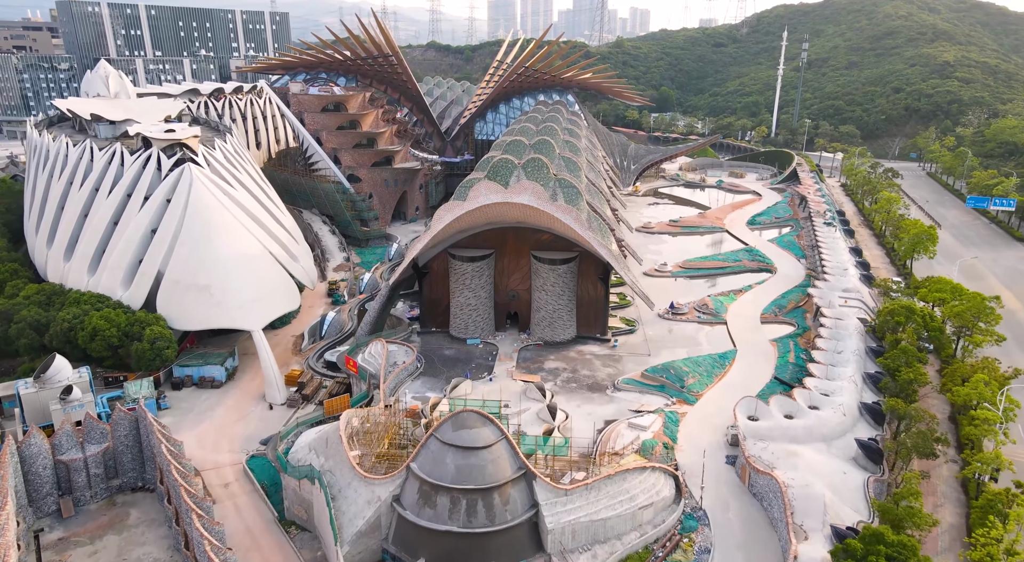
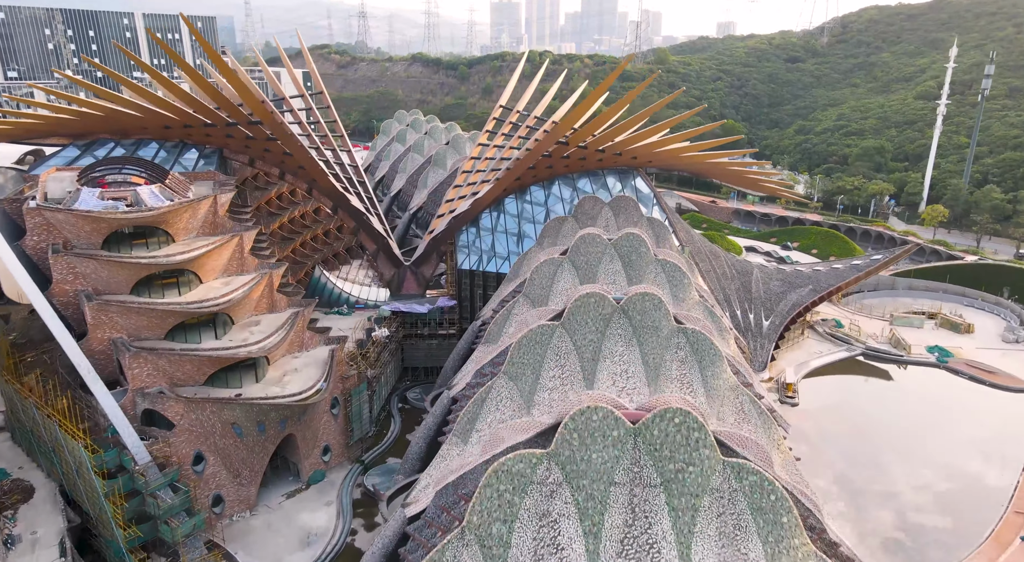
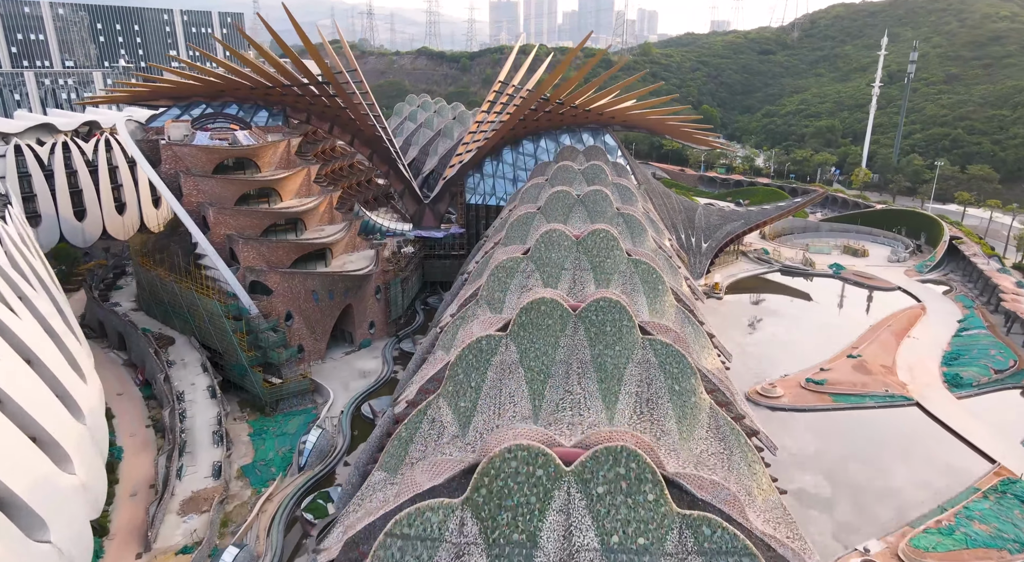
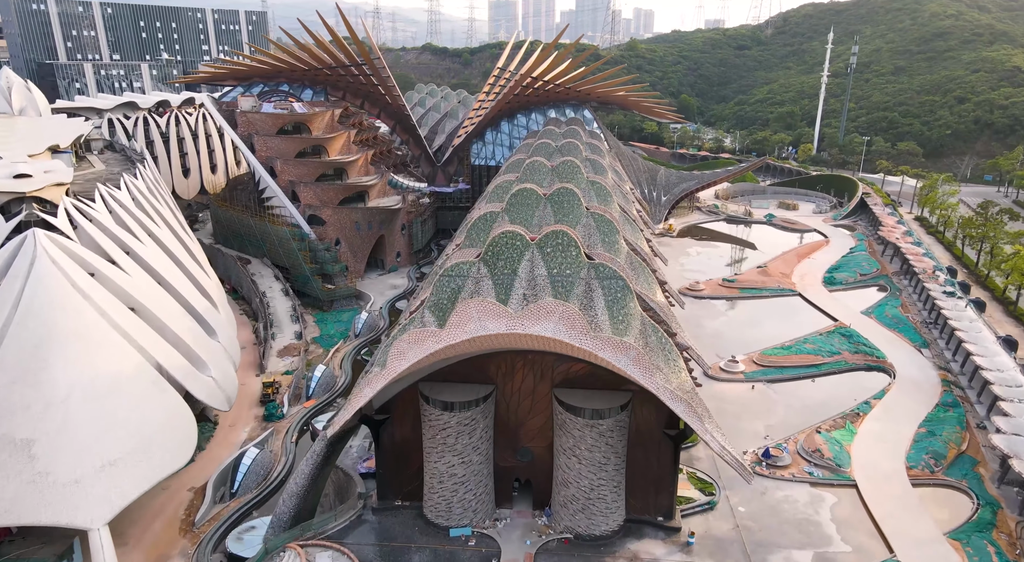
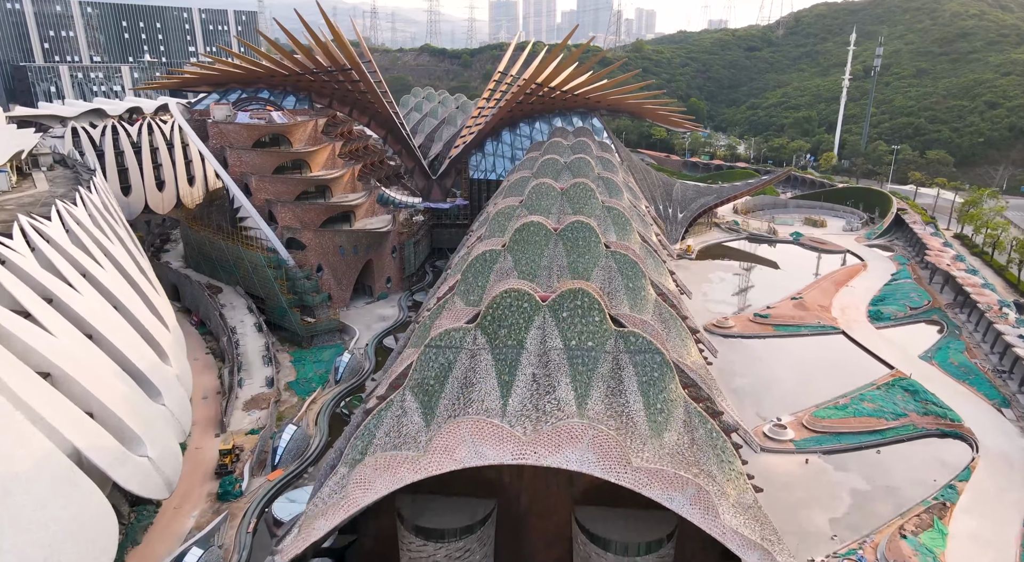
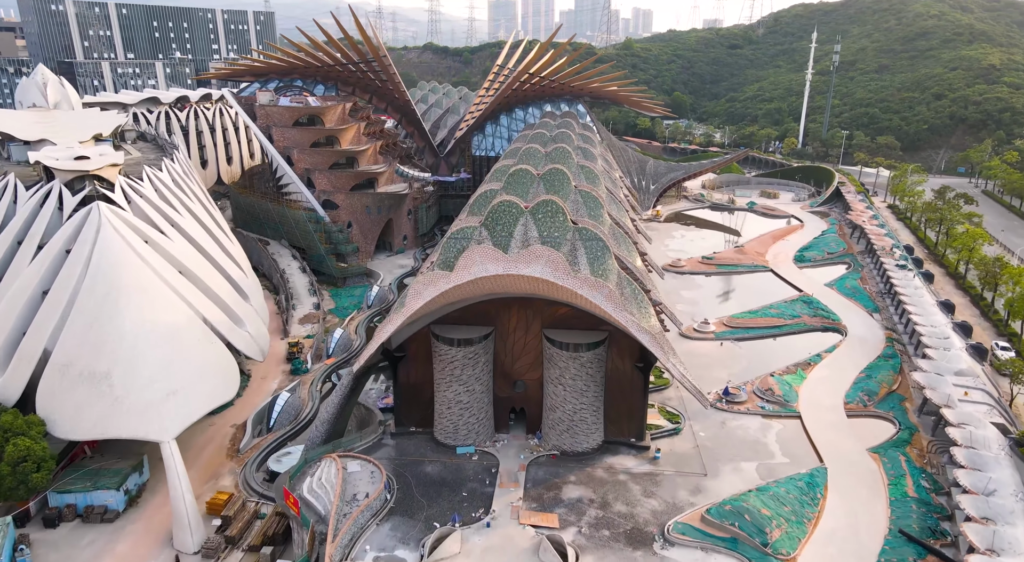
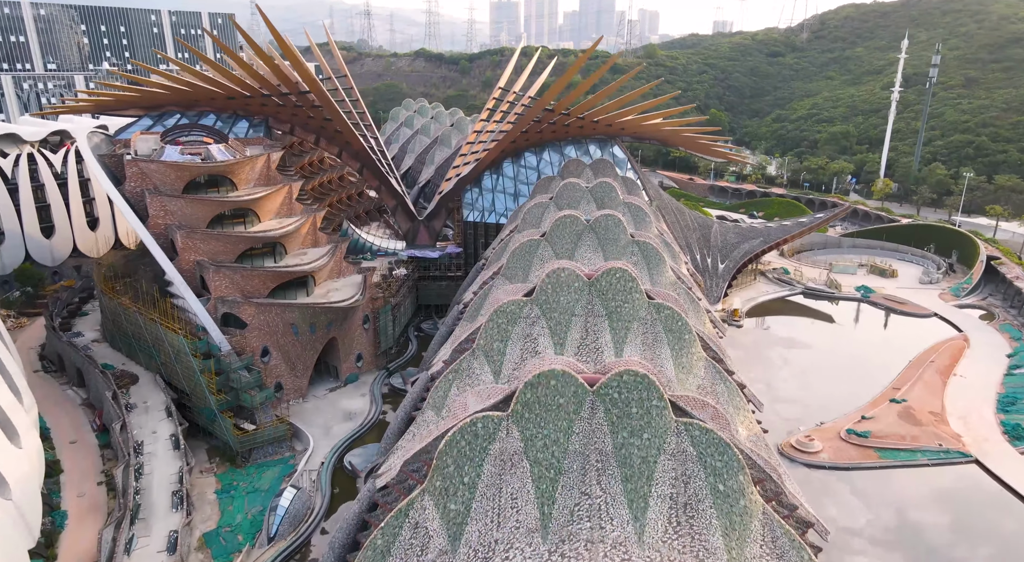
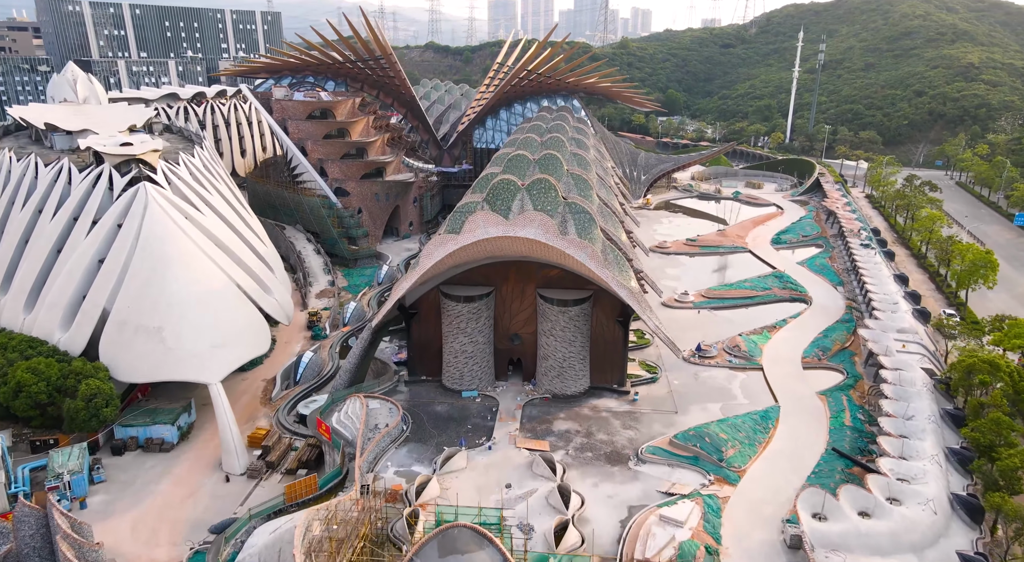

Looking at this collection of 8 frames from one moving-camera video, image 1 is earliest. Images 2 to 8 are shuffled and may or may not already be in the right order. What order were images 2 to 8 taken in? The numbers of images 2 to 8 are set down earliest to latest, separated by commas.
8, 6, 4, 5, 3, 7, 2
